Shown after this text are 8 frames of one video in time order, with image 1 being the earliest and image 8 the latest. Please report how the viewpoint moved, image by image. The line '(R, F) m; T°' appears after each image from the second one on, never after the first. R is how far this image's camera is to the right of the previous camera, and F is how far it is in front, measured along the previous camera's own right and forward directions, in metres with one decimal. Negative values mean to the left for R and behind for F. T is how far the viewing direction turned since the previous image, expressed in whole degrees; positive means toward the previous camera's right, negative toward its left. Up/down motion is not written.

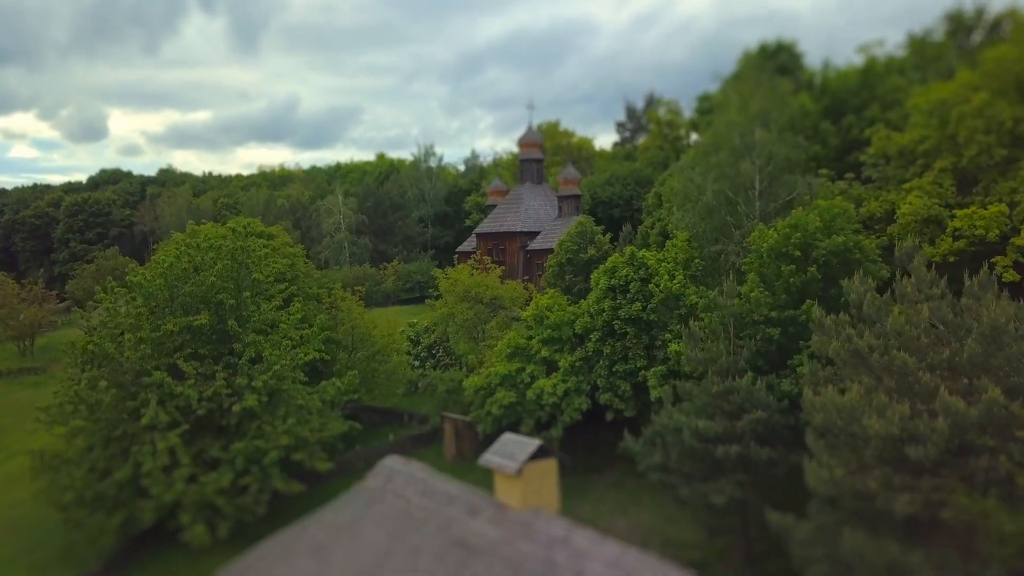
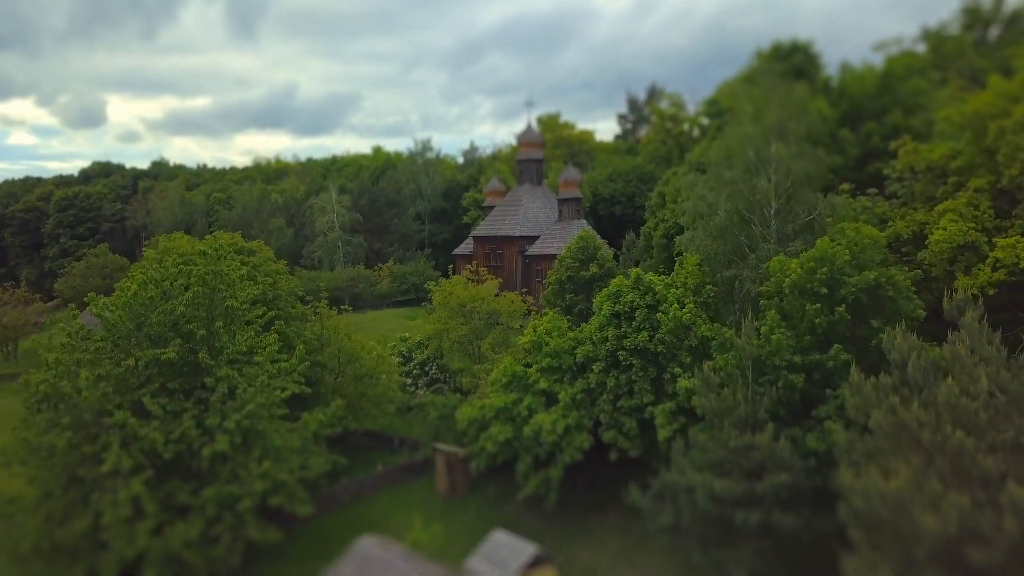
(+0.1, +1.6) m; 0°
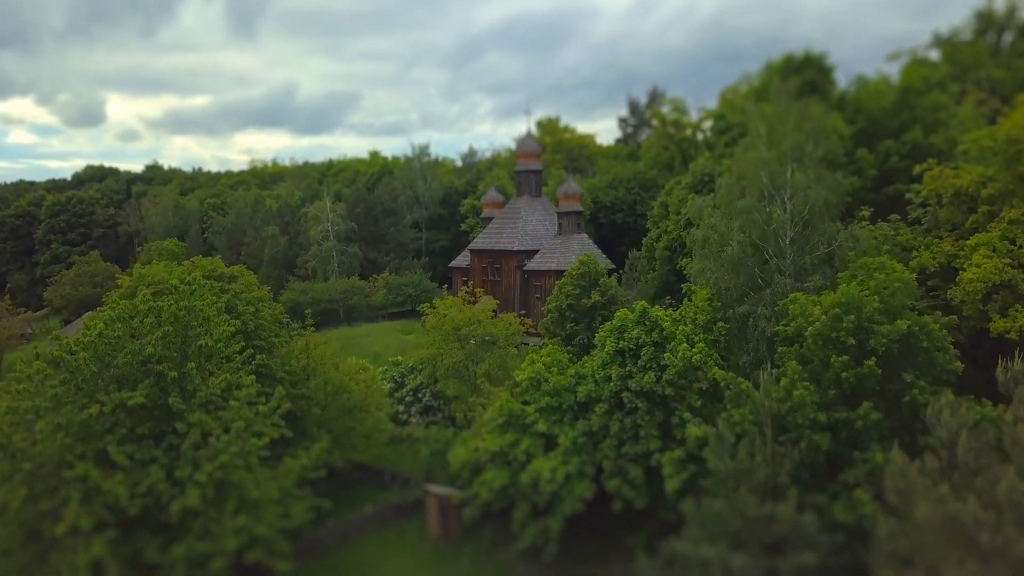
(+0.1, +1.4) m; 0°
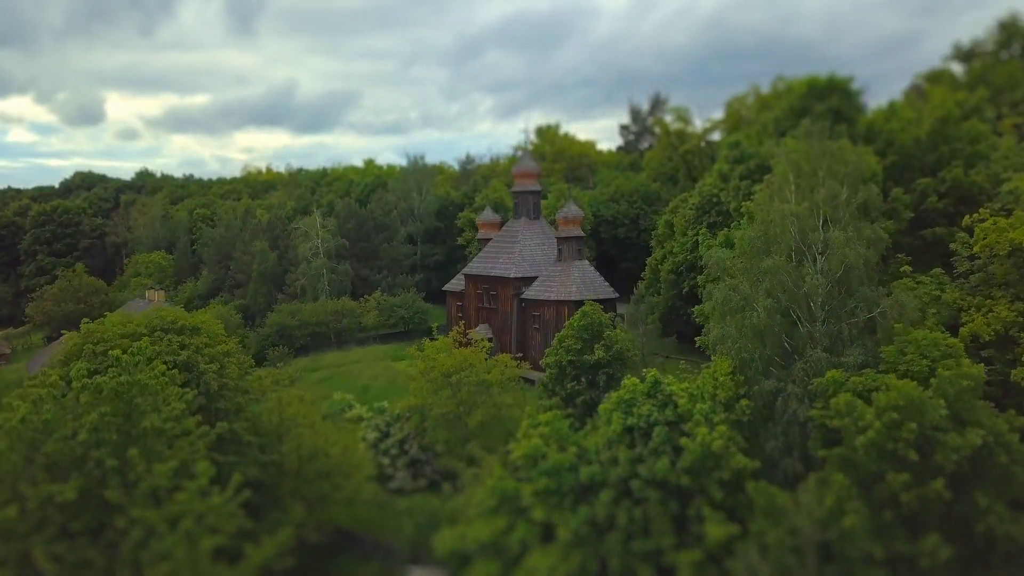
(+0.1, +2.3) m; 0°
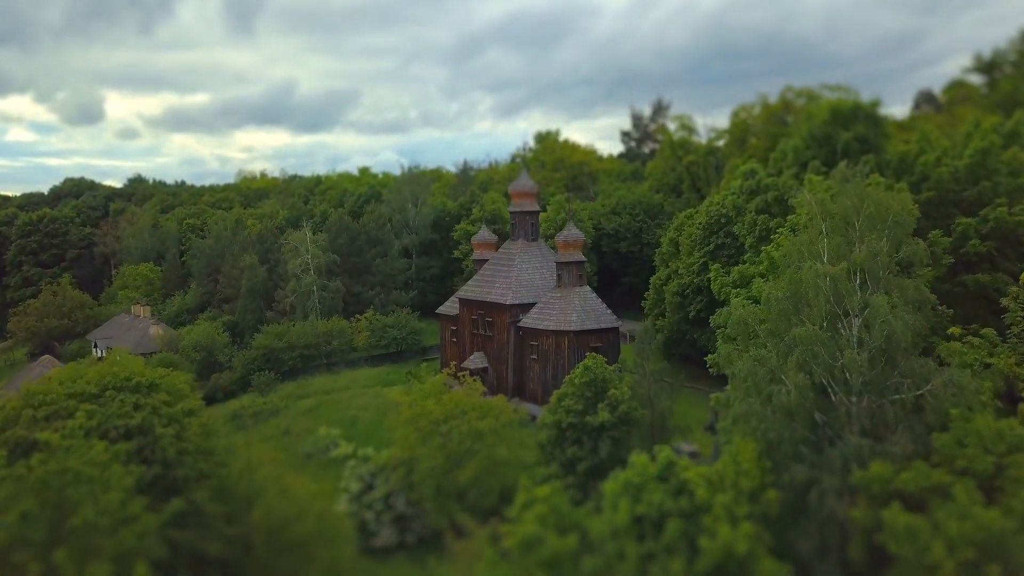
(+0.1, +2.1) m; 0°
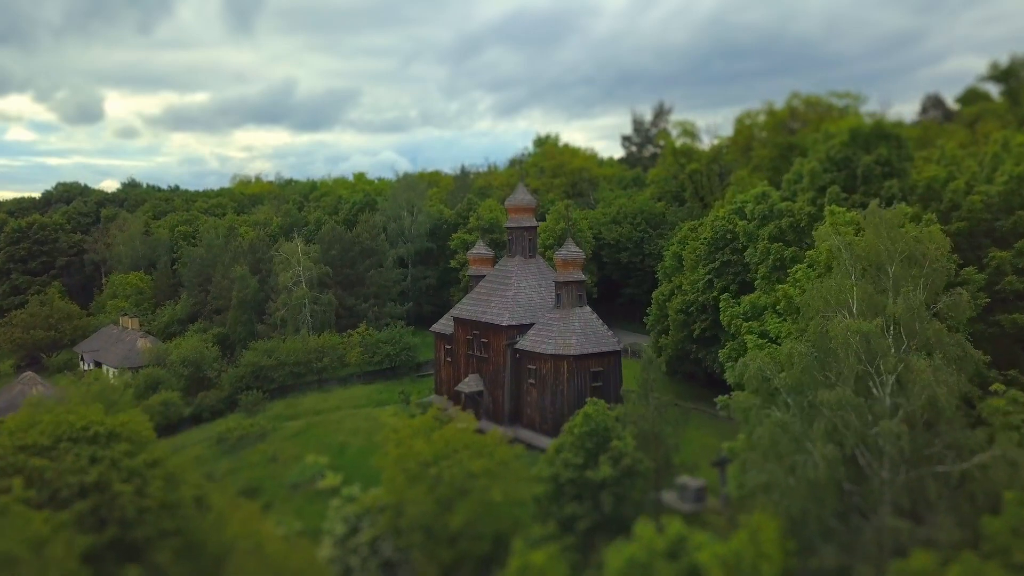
(+0.1, +1.6) m; 0°
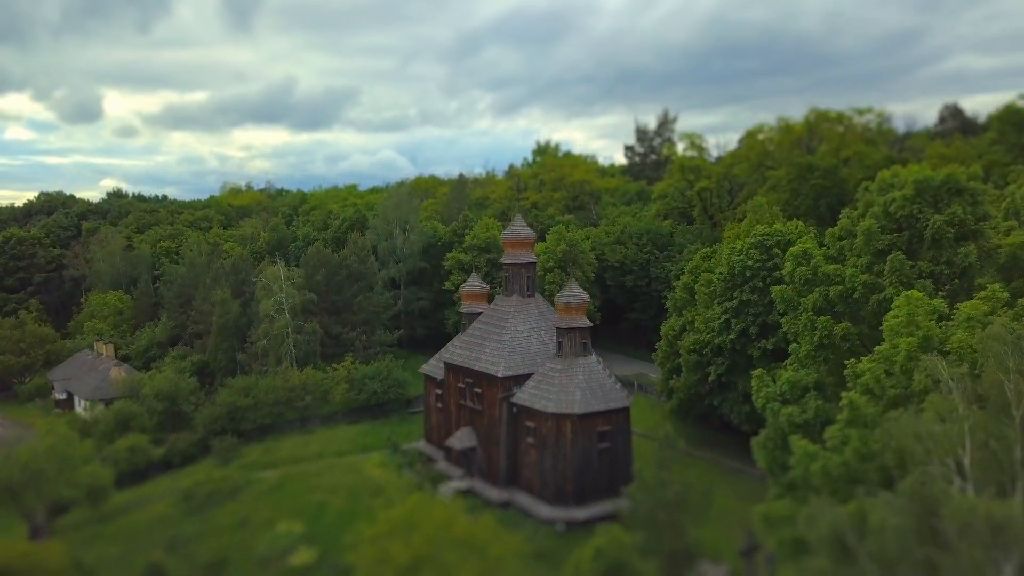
(+0.1, +3.4) m; 0°
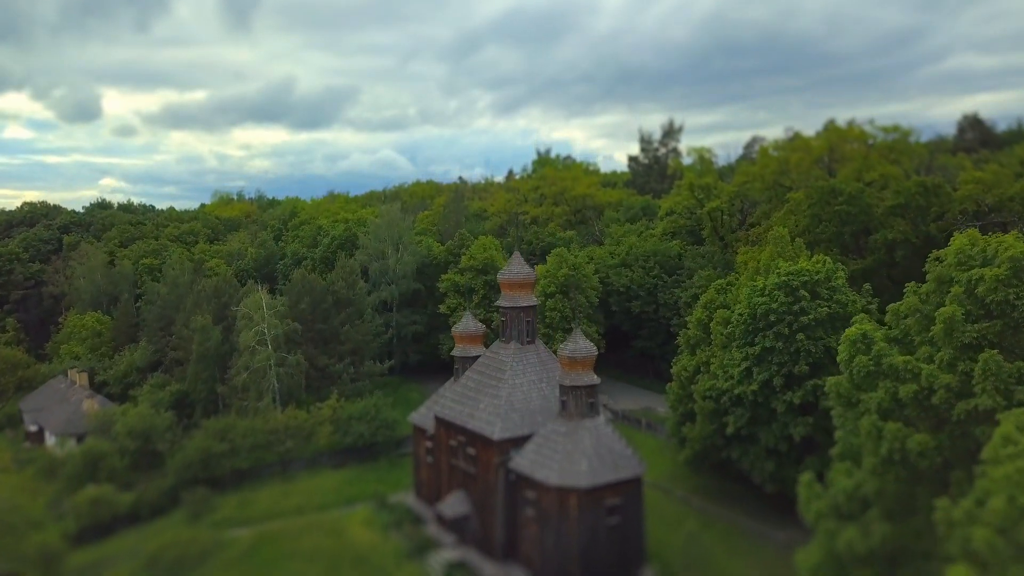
(+0.1, +3.2) m; 0°
